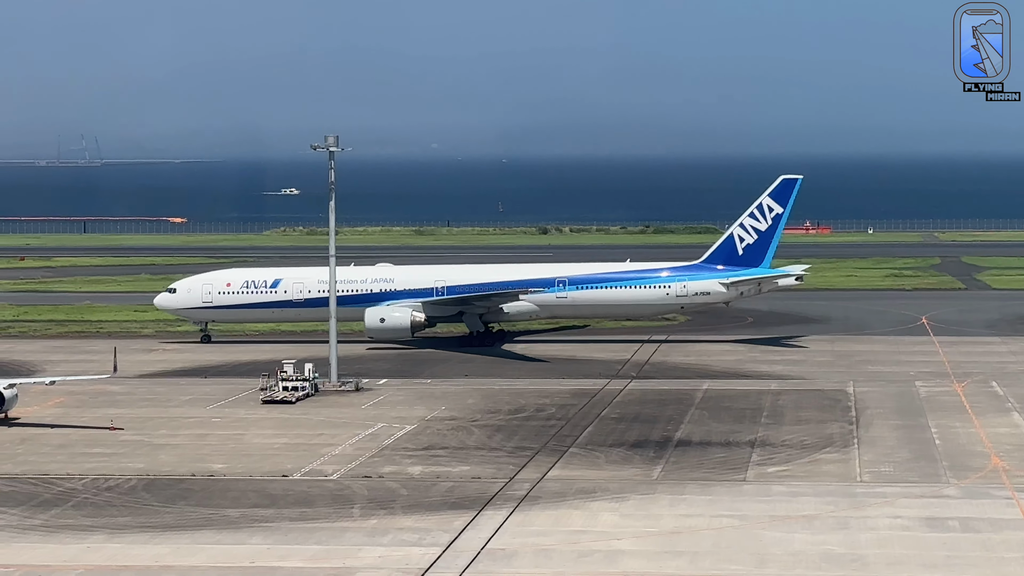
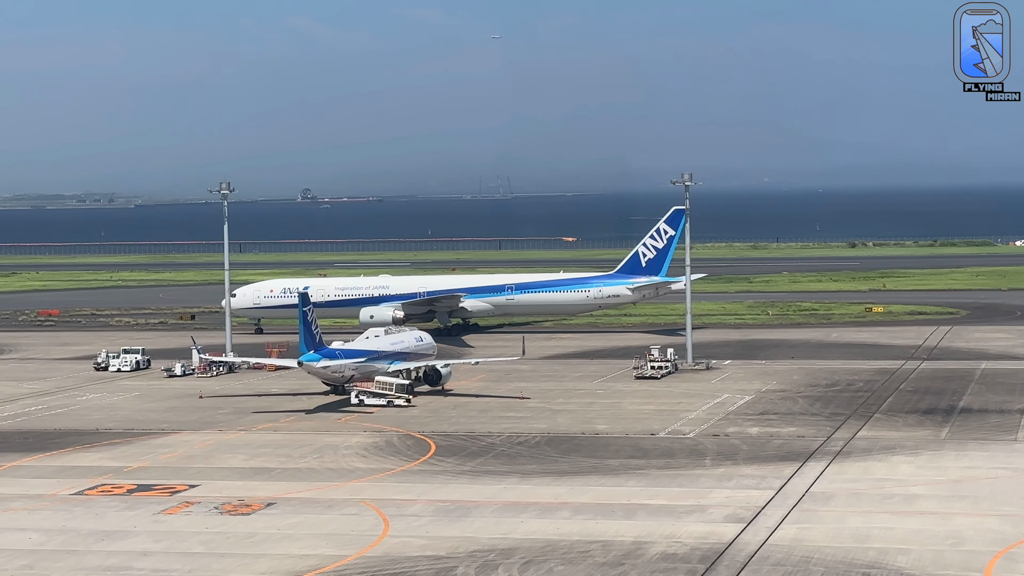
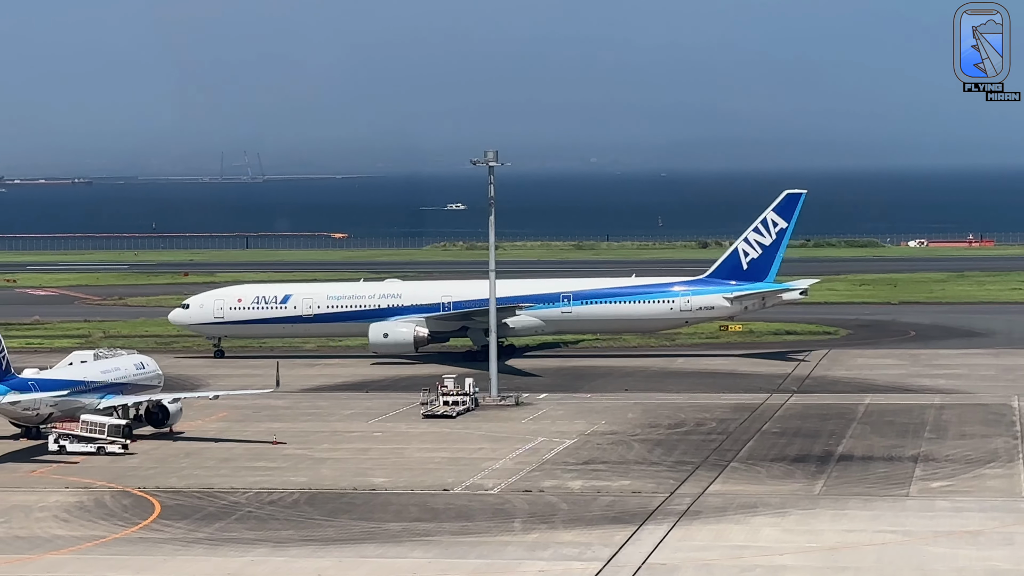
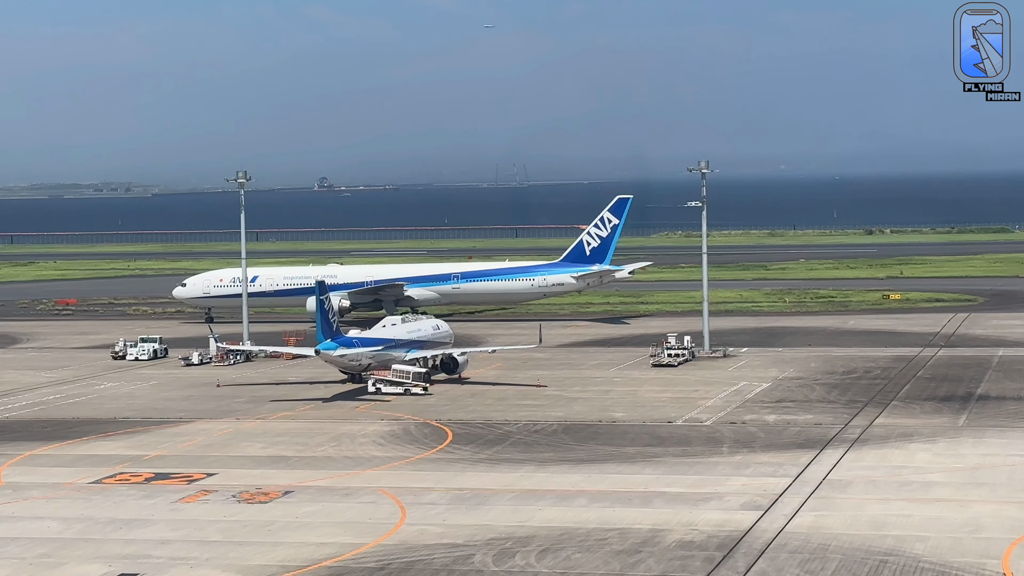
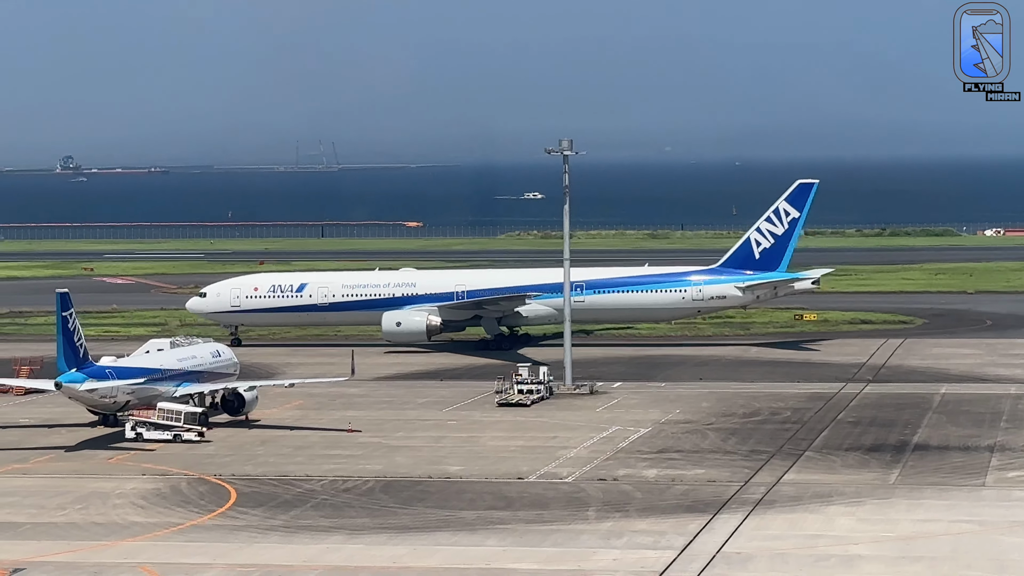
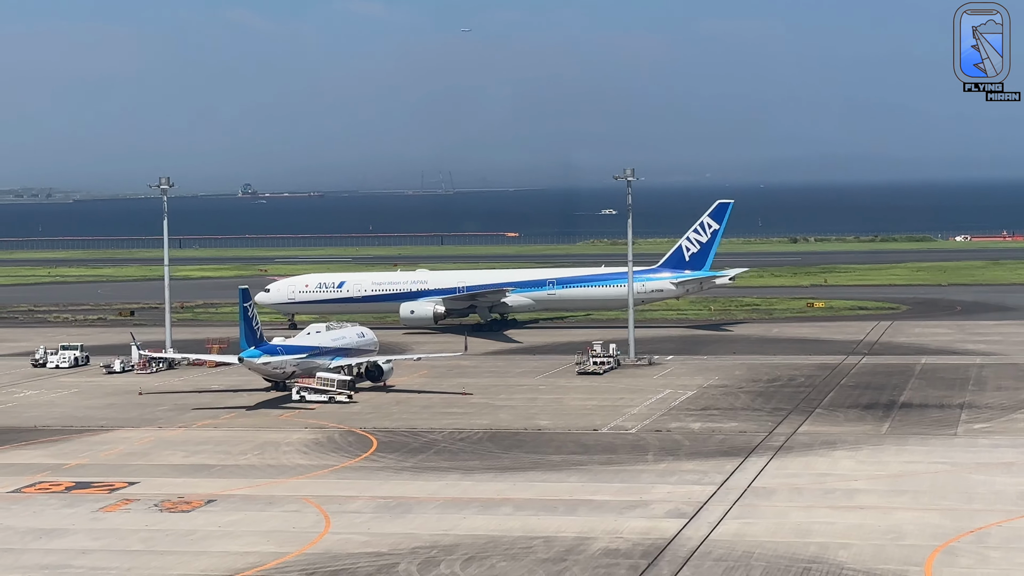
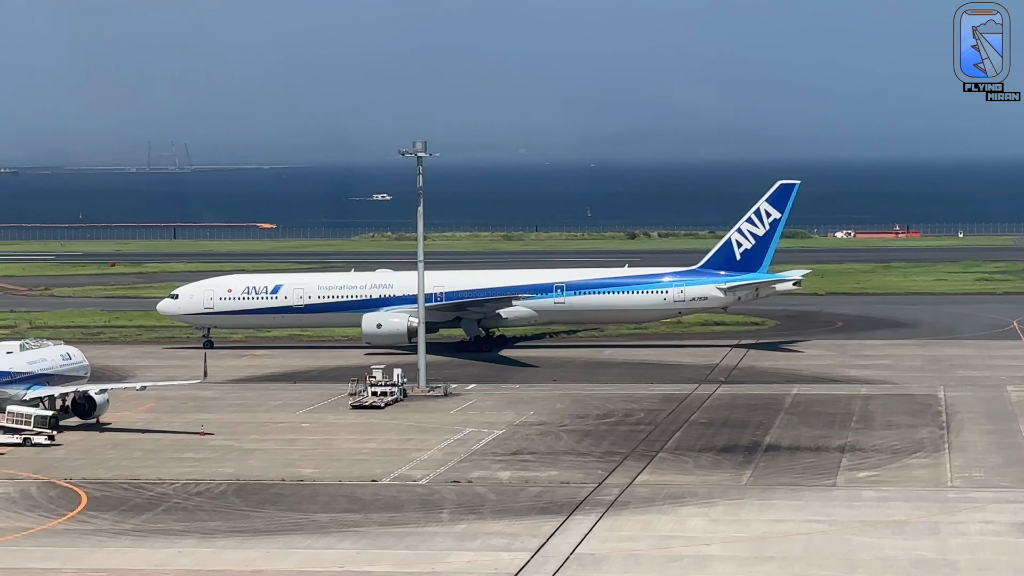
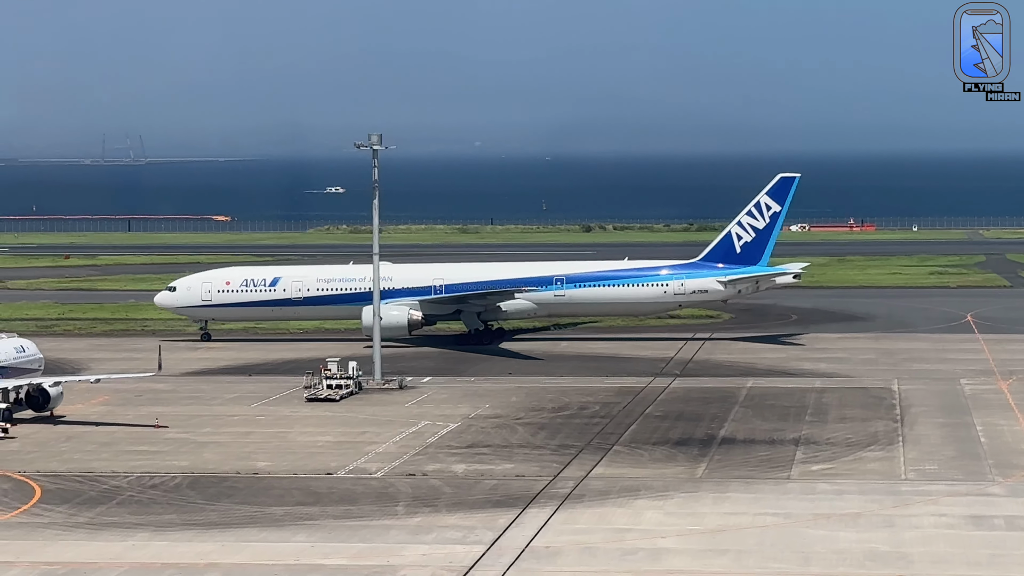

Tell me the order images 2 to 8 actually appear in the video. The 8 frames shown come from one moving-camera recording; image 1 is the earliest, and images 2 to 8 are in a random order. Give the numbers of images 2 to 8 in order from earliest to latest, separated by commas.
8, 7, 3, 5, 6, 2, 4
